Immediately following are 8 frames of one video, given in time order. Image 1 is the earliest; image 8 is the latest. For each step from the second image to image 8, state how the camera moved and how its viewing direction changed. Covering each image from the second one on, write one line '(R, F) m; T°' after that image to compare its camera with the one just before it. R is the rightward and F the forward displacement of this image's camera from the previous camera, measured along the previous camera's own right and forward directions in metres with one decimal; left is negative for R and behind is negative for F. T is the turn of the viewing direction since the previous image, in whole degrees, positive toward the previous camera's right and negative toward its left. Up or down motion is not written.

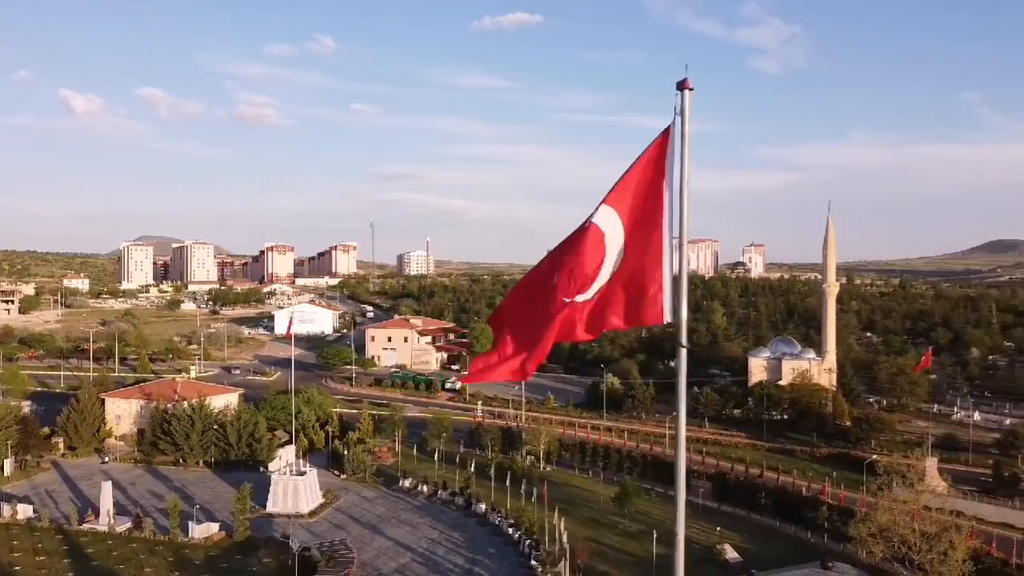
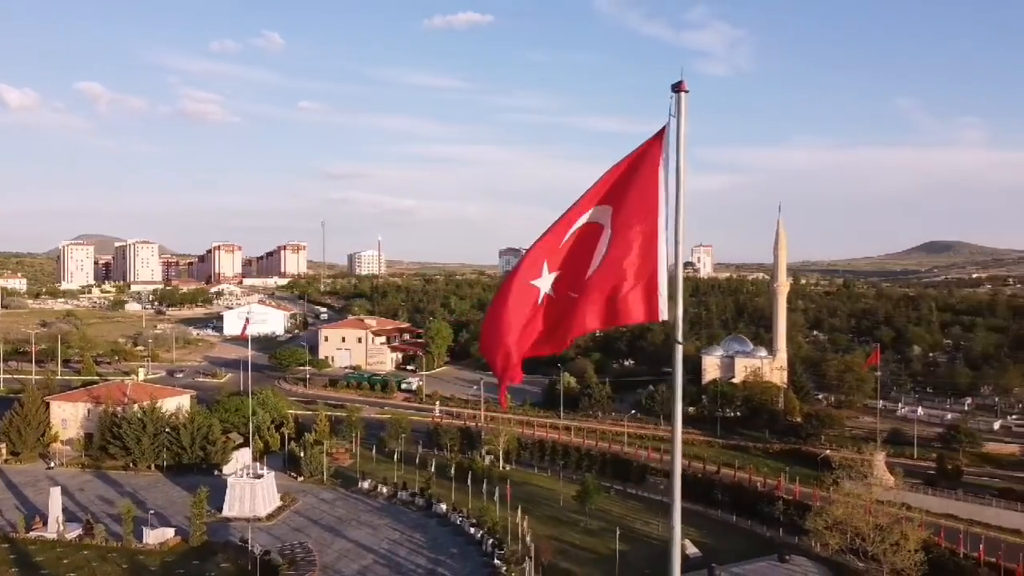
(-0.2, 0.0) m; +3°
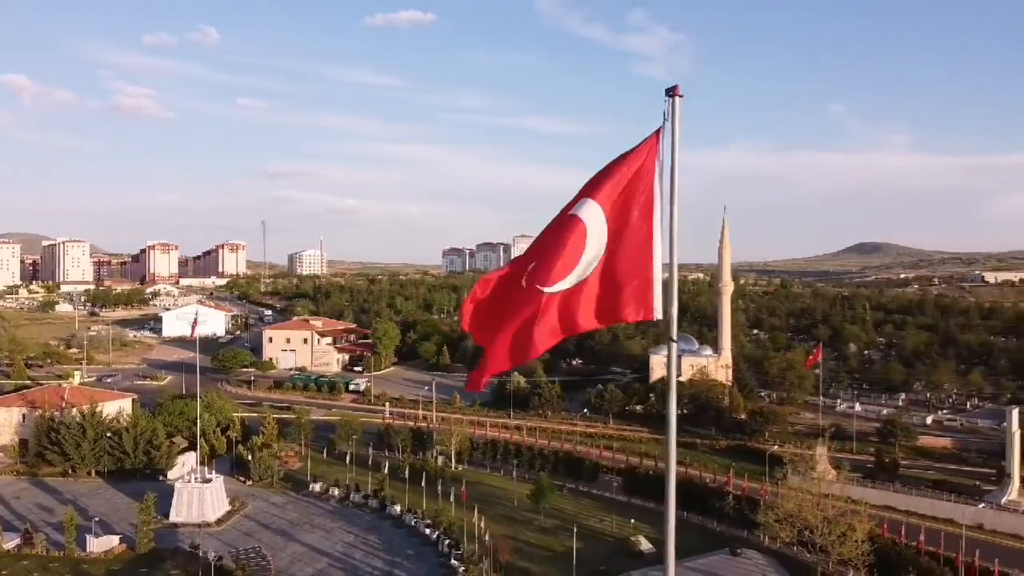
(-0.3, 0.0) m; +4°
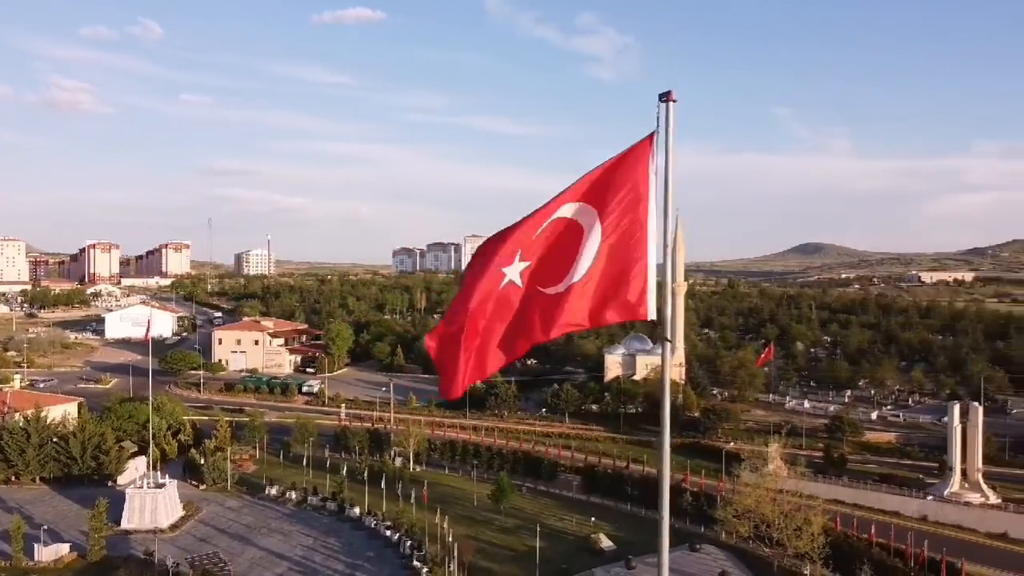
(-0.2, 0.0) m; +3°
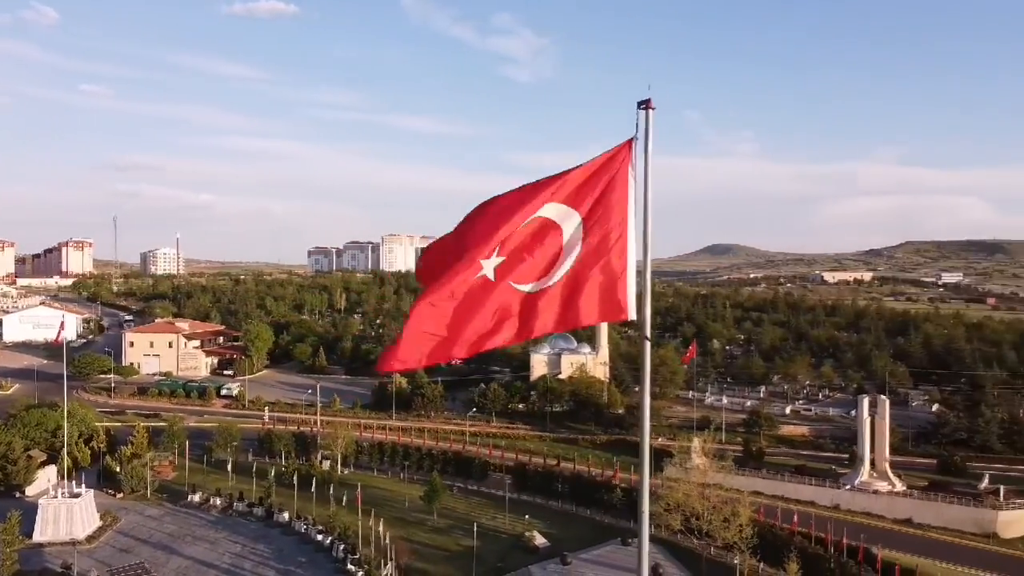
(-0.3, 0.0) m; +6°
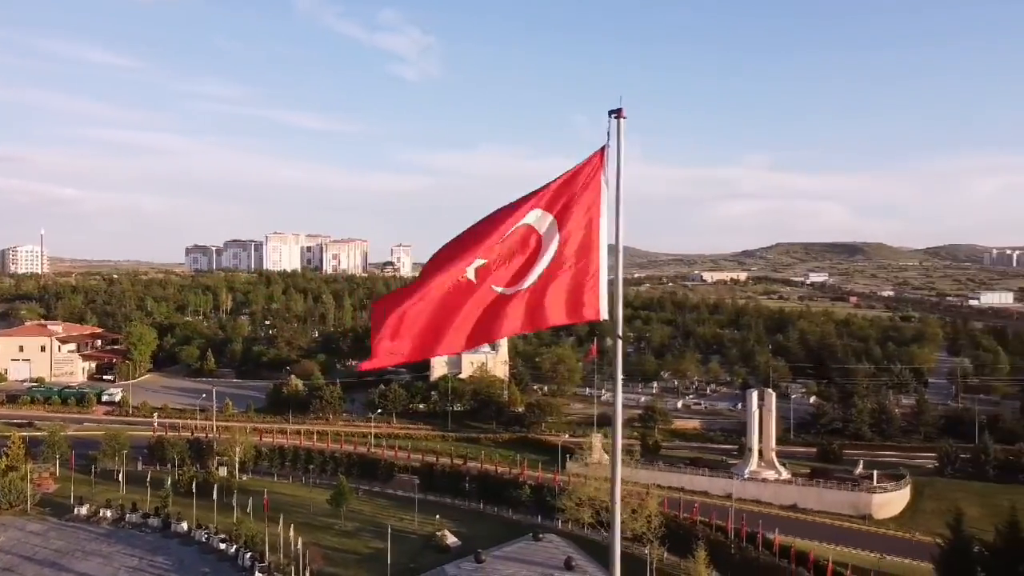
(-0.5, -0.1) m; +8°
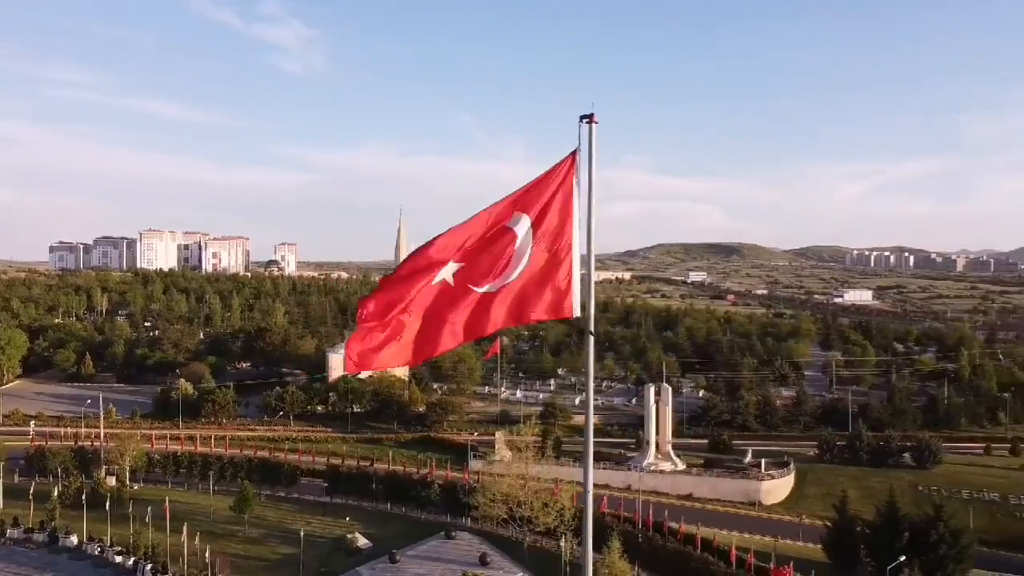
(-0.5, -0.1) m; +8°
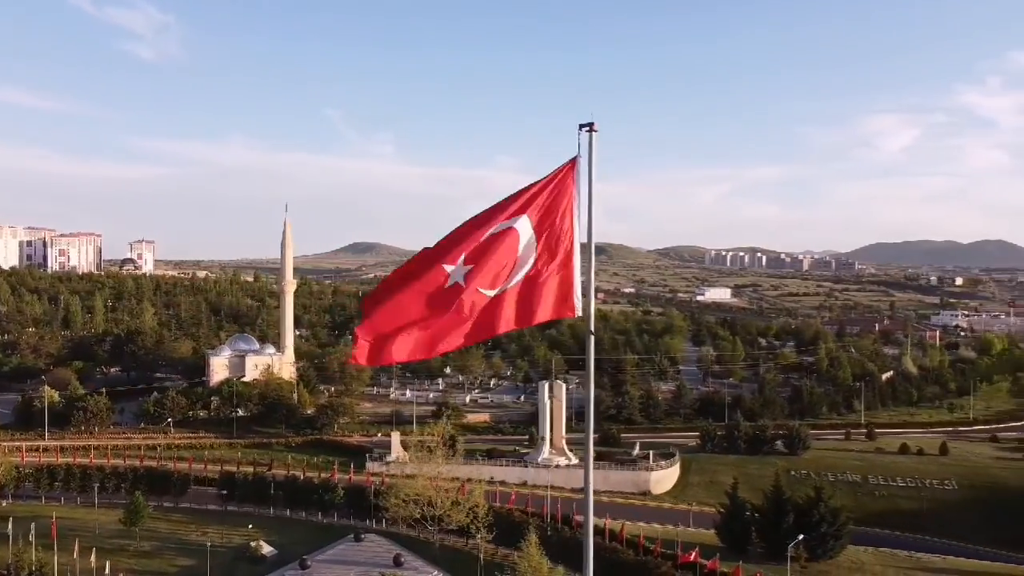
(-0.8, -0.1) m; +9°
